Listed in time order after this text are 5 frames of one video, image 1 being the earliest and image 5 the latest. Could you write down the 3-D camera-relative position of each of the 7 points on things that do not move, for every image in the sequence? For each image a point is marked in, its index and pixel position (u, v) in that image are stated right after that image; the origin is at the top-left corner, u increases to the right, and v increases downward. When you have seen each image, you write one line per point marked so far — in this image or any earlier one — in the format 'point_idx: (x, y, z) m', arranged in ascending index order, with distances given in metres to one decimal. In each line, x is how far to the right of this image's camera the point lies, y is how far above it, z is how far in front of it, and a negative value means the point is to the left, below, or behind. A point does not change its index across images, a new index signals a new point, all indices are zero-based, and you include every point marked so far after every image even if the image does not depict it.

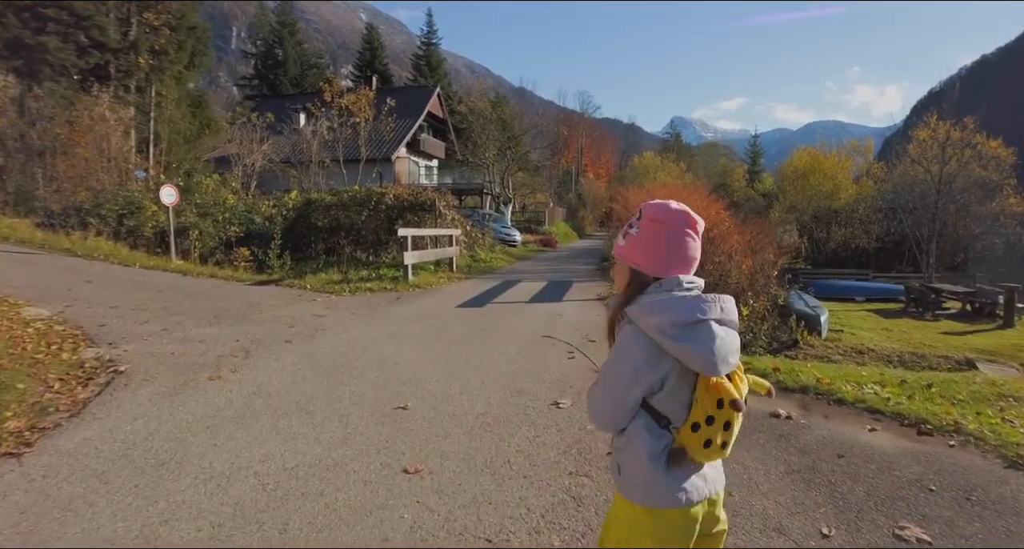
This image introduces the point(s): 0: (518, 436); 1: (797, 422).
0: (0.0, -0.9, +3.3) m
1: (+1.8, -0.9, +3.9) m
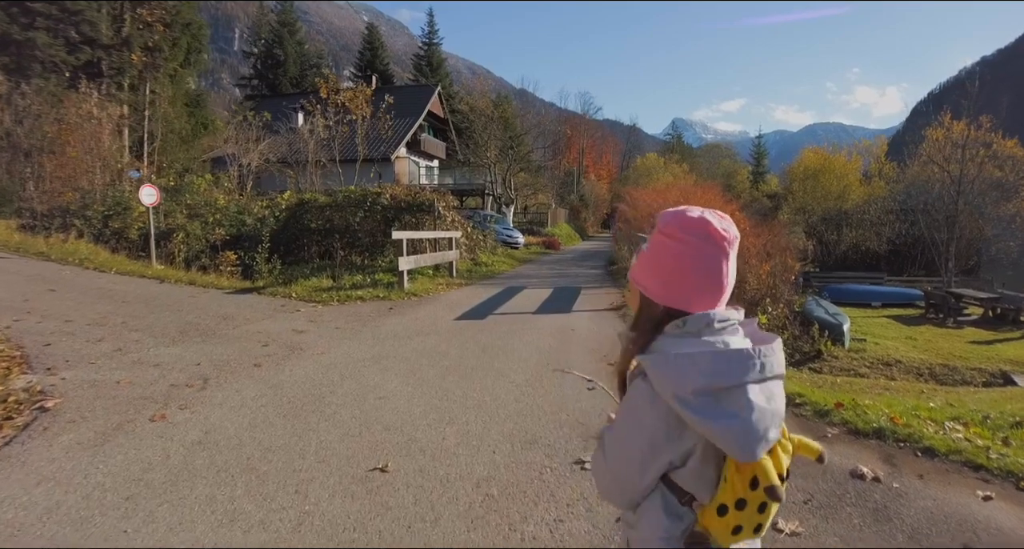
0: (+0.1, -1.0, +2.4) m
1: (+1.8, -1.0, +3.0) m
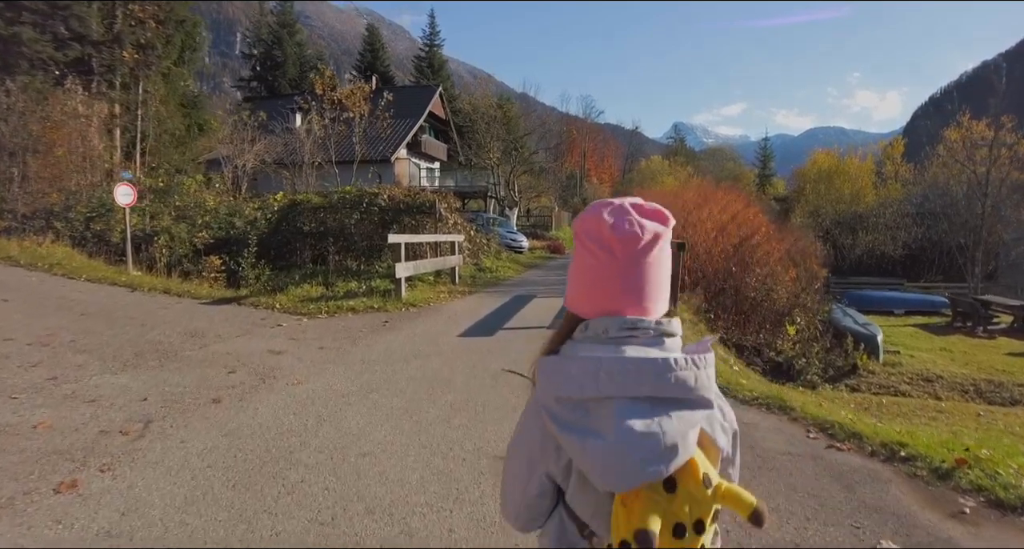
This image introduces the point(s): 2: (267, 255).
0: (+0.2, -1.0, +1.5) m
1: (+1.9, -1.1, +2.0) m
2: (-5.1, +0.4, +13.0) m
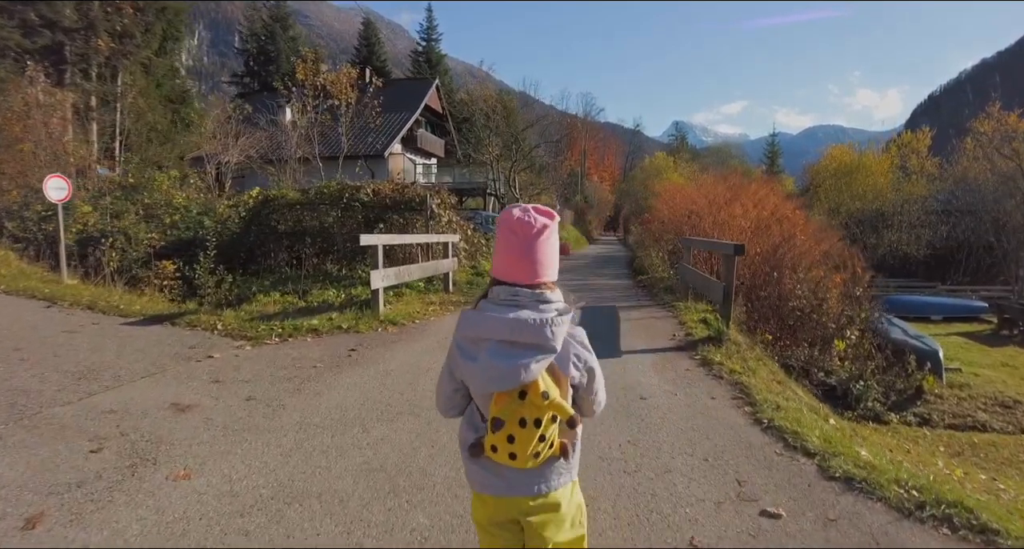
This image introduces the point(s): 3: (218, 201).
0: (+0.3, -1.2, -0.2) m
1: (+2.0, -1.2, +0.4) m
2: (-5.0, +0.3, +11.3) m
3: (-5.9, +1.4, +12.1) m
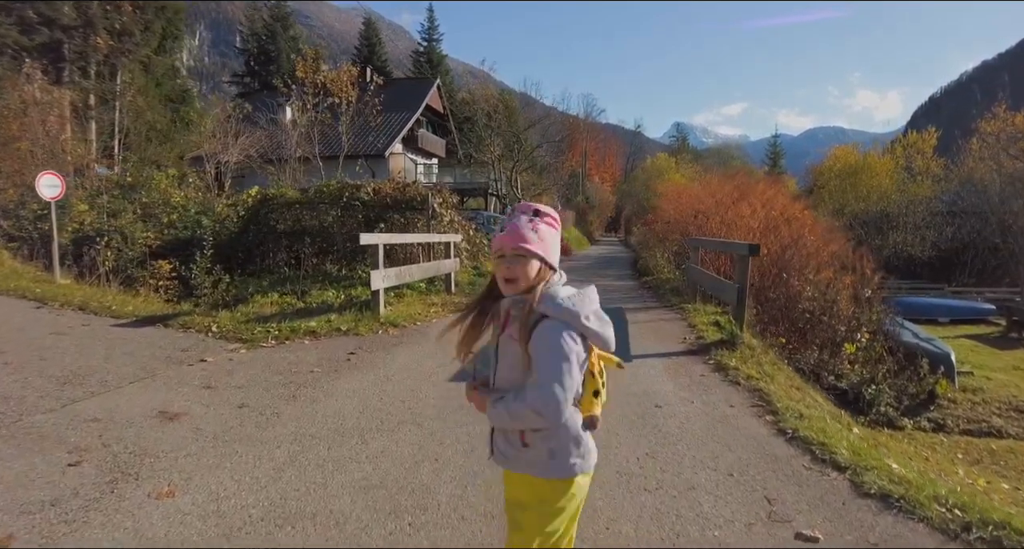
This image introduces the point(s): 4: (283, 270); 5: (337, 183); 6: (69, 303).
0: (+0.3, -1.2, -0.5) m
1: (+2.0, -1.2, +0.1) m
2: (-5.0, +0.3, +11.1) m
3: (-5.8, +1.4, +11.9) m
4: (-4.1, +0.1, +10.9) m
5: (-3.1, +1.6, +10.9) m
6: (-5.4, -0.3, +7.8) m
